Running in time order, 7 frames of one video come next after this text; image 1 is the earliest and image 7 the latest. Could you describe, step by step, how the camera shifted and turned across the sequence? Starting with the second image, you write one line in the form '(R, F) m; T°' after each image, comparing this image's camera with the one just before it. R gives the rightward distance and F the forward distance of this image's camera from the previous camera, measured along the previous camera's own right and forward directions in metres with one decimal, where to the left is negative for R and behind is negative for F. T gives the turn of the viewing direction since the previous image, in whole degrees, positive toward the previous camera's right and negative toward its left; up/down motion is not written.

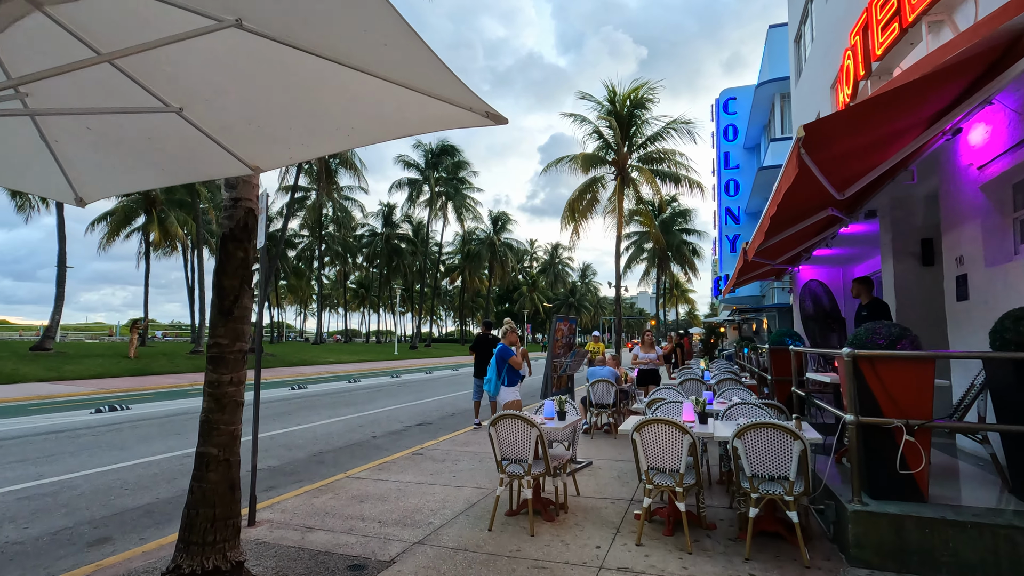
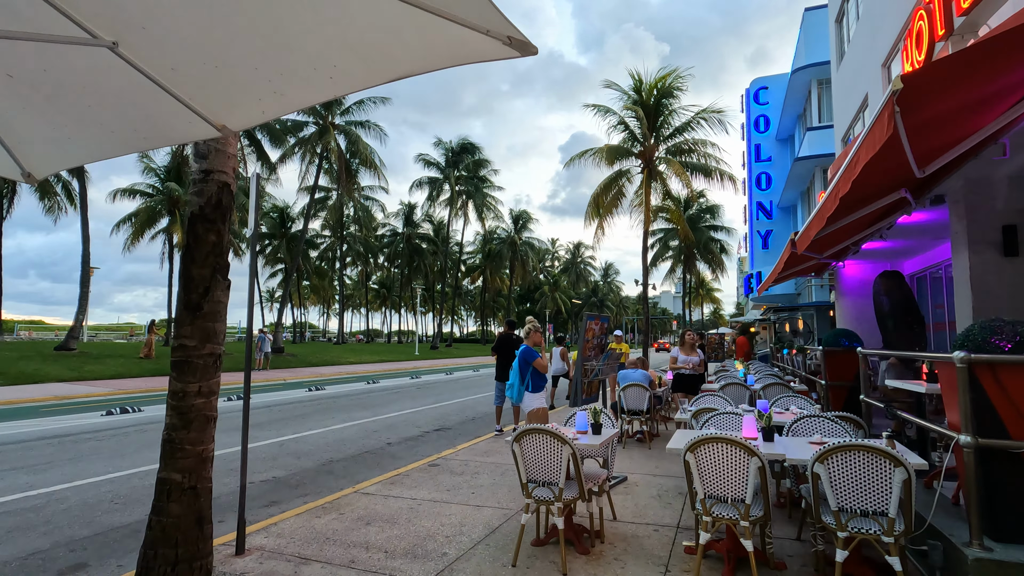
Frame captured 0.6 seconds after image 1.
(0.0, +0.7) m; -2°
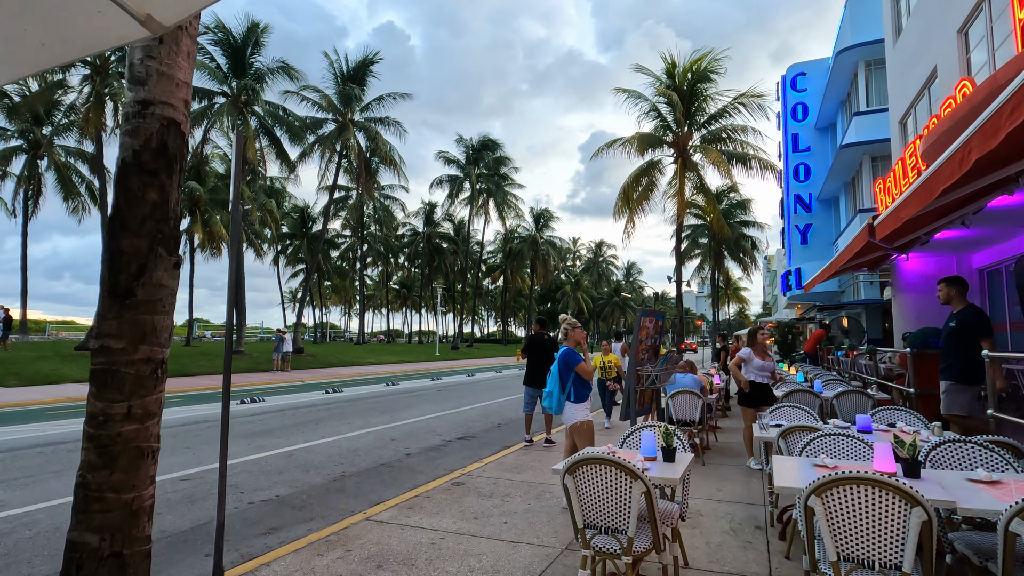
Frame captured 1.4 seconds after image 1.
(-0.2, +1.0) m; -2°
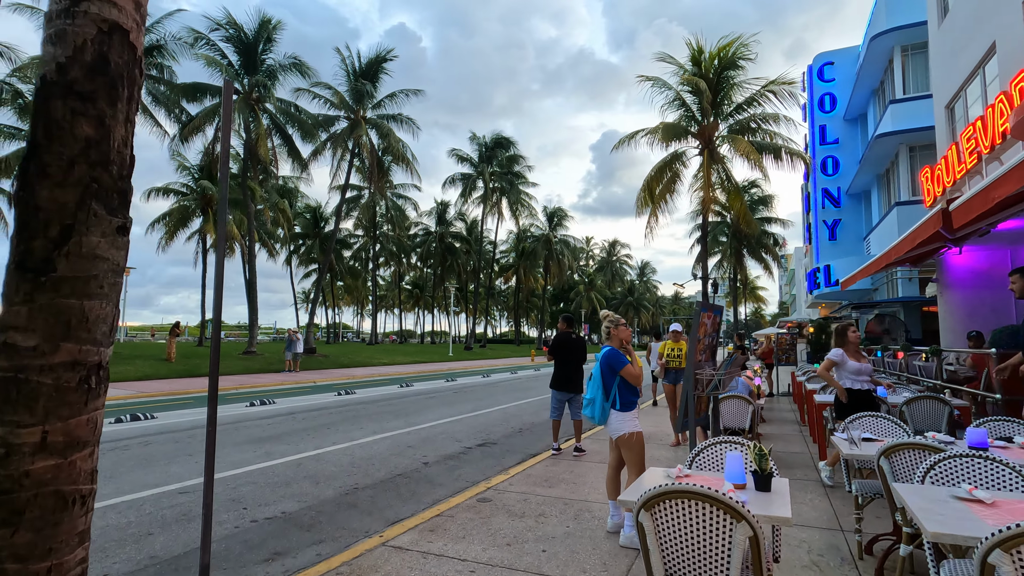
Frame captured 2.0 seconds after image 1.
(-0.2, +0.7) m; -1°
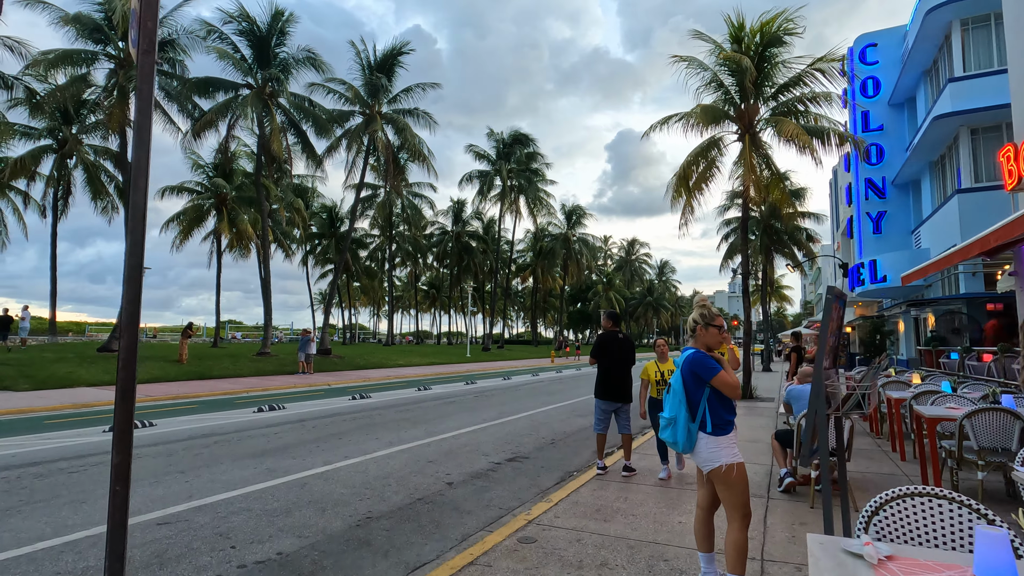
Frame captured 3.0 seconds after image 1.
(-0.3, +1.1) m; -2°
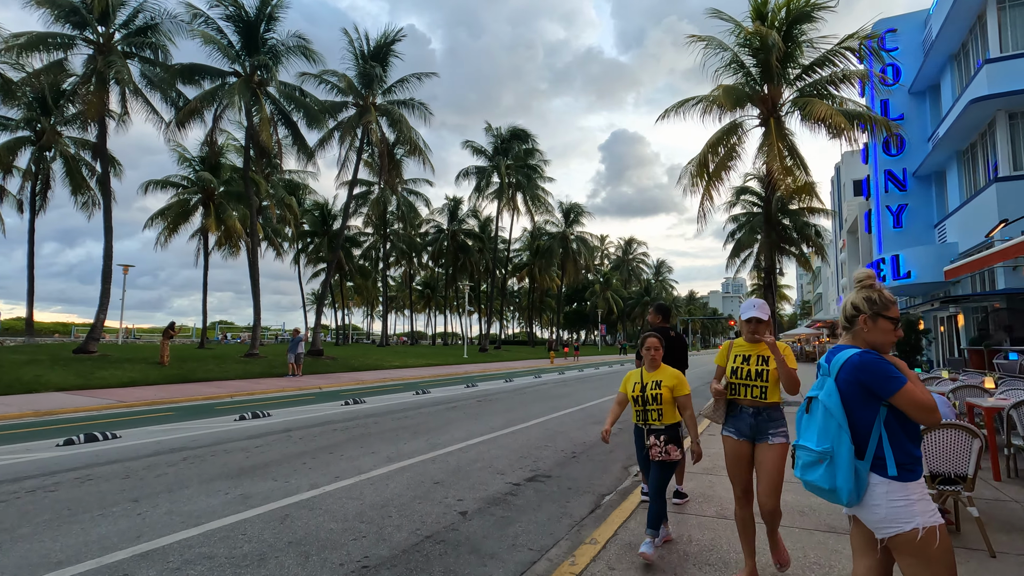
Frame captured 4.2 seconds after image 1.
(-0.3, +1.2) m; +1°
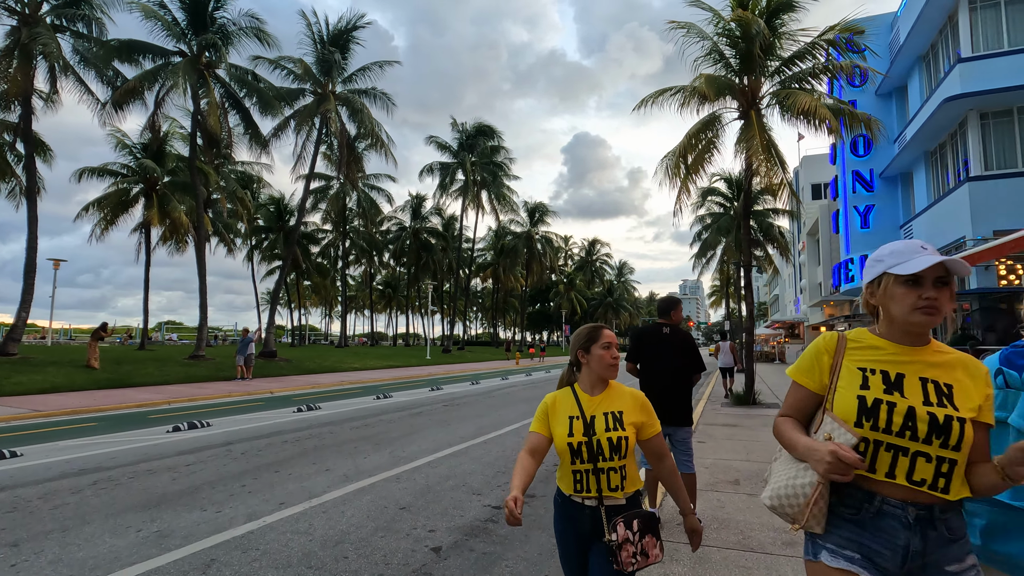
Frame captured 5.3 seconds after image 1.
(-0.2, +1.0) m; +4°
